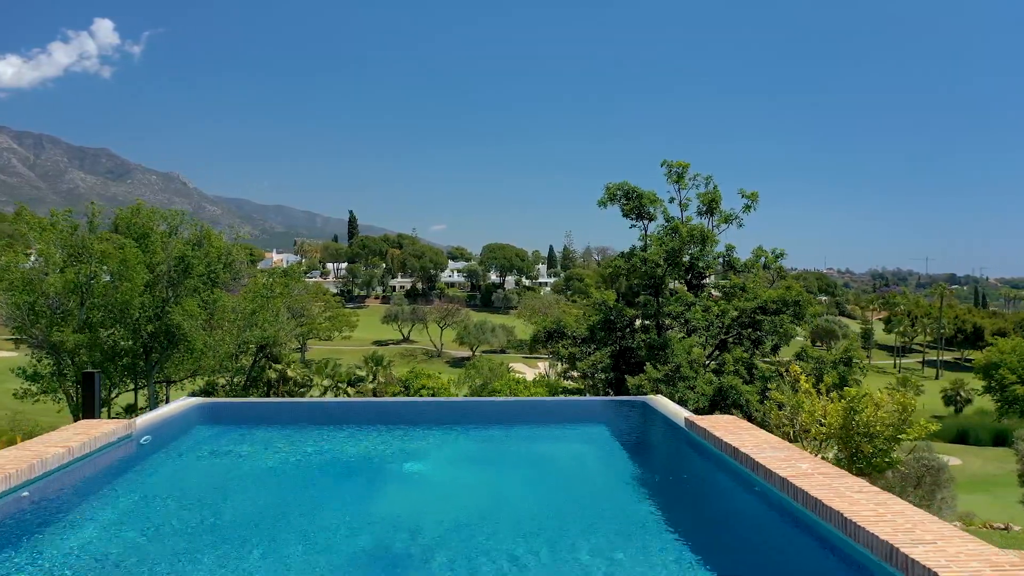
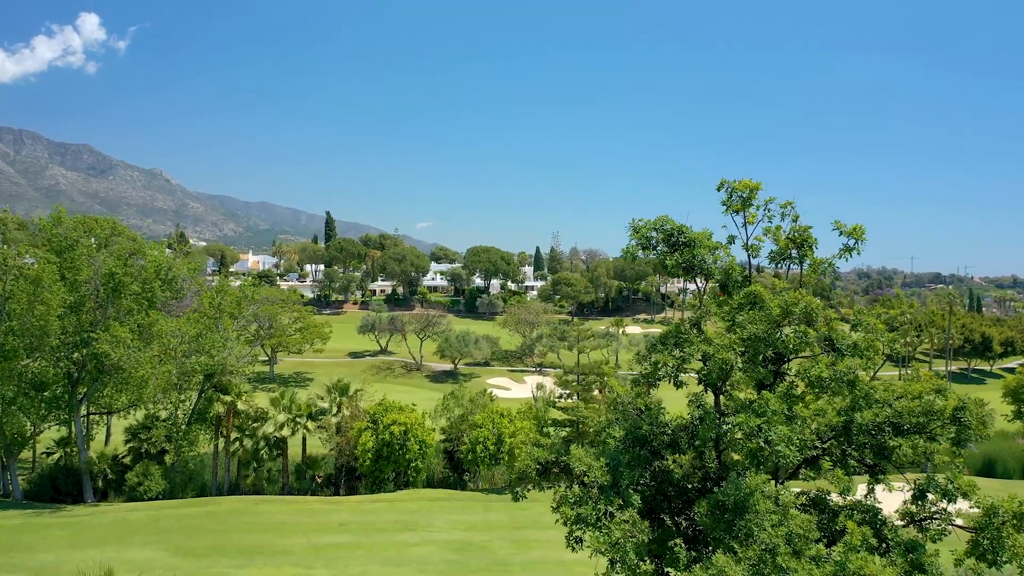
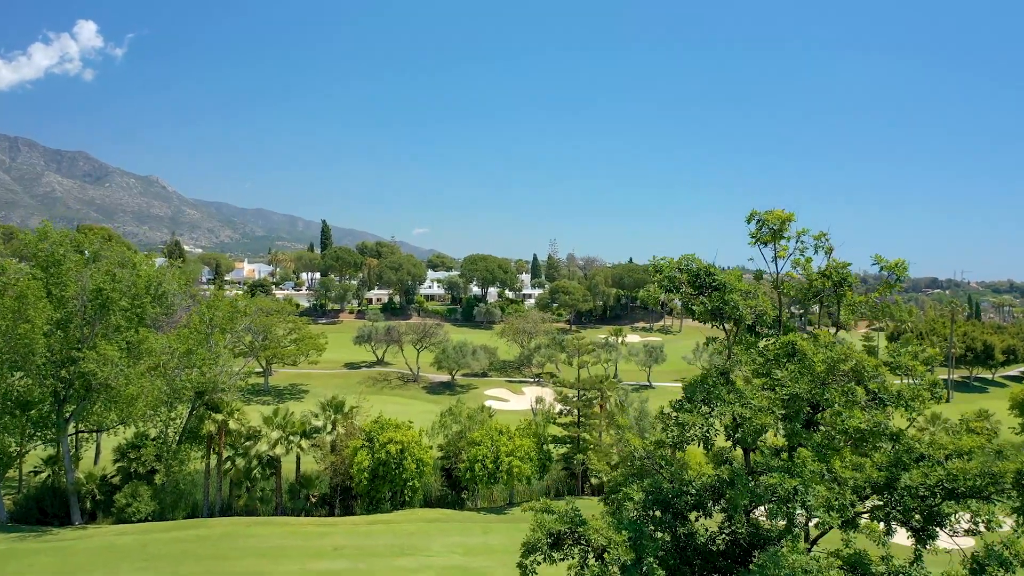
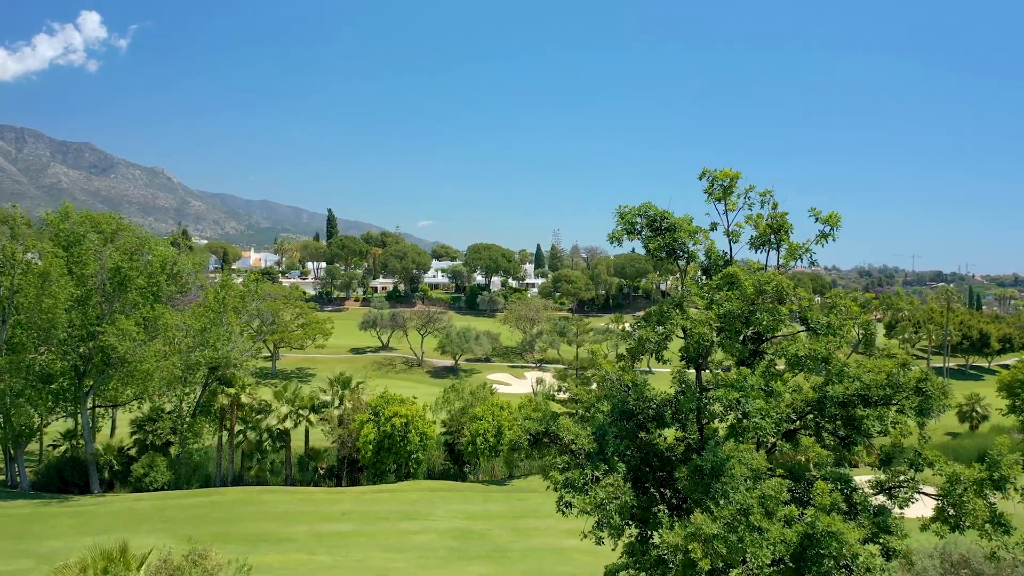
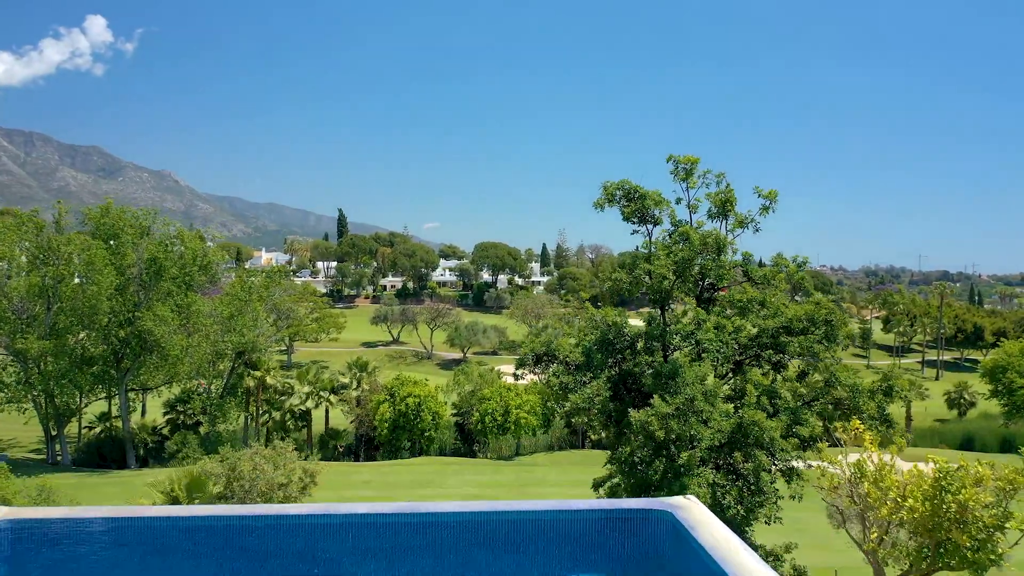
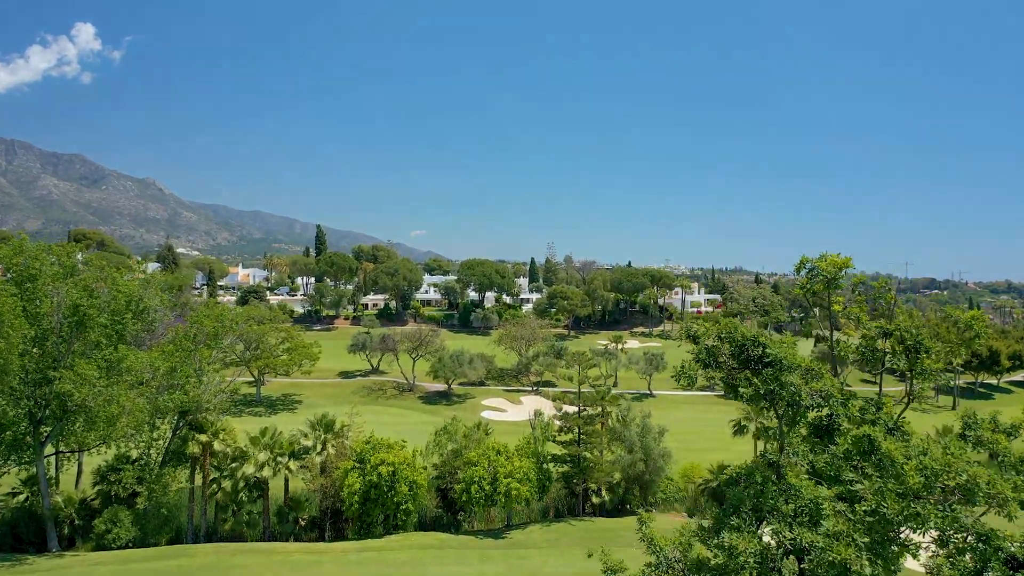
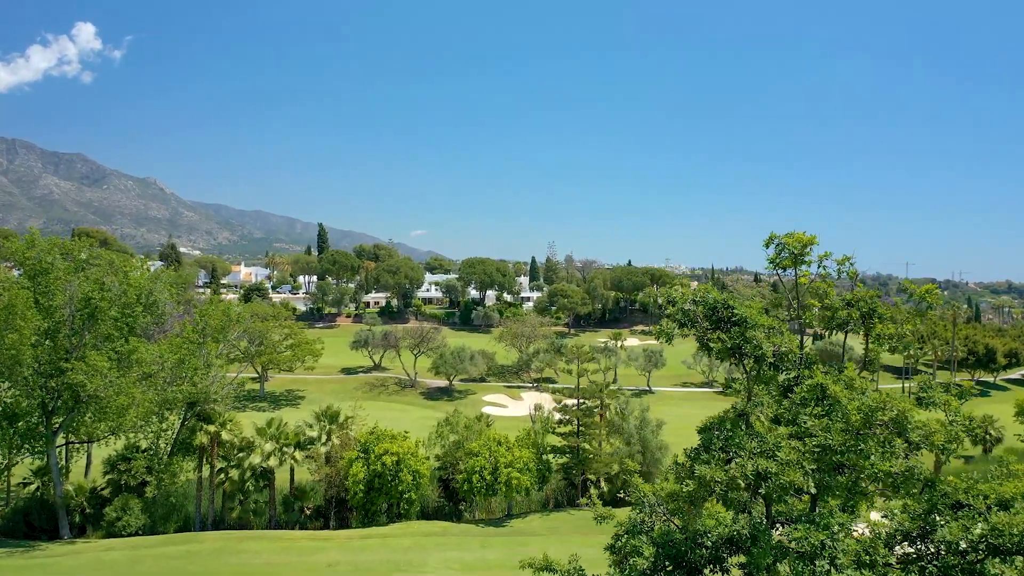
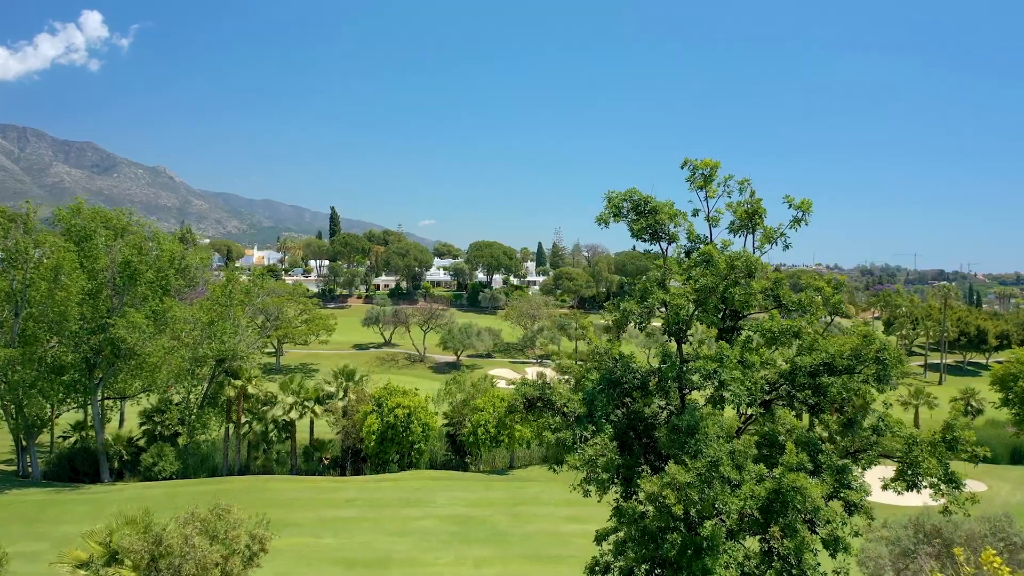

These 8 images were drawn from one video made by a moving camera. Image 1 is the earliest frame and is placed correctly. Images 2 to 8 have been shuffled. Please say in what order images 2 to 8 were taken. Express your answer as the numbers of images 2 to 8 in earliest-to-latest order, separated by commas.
5, 8, 4, 2, 3, 7, 6
